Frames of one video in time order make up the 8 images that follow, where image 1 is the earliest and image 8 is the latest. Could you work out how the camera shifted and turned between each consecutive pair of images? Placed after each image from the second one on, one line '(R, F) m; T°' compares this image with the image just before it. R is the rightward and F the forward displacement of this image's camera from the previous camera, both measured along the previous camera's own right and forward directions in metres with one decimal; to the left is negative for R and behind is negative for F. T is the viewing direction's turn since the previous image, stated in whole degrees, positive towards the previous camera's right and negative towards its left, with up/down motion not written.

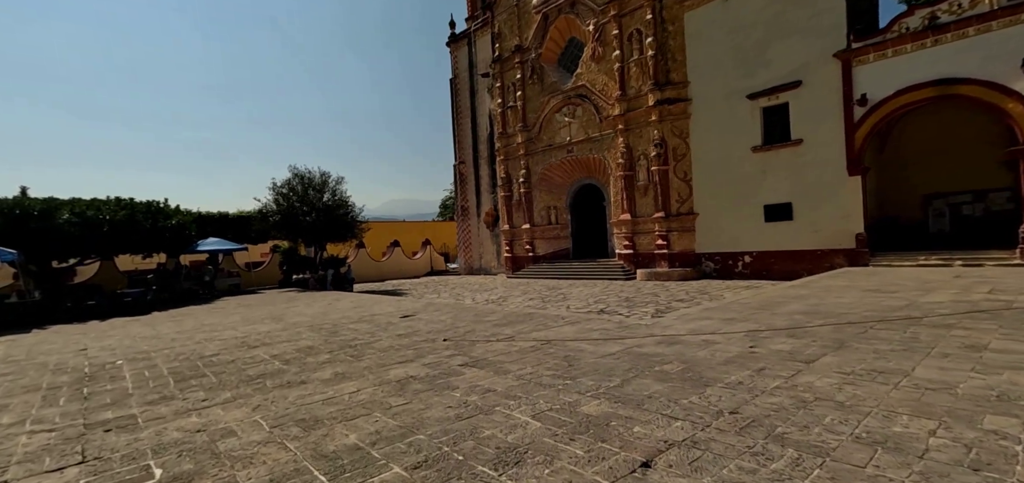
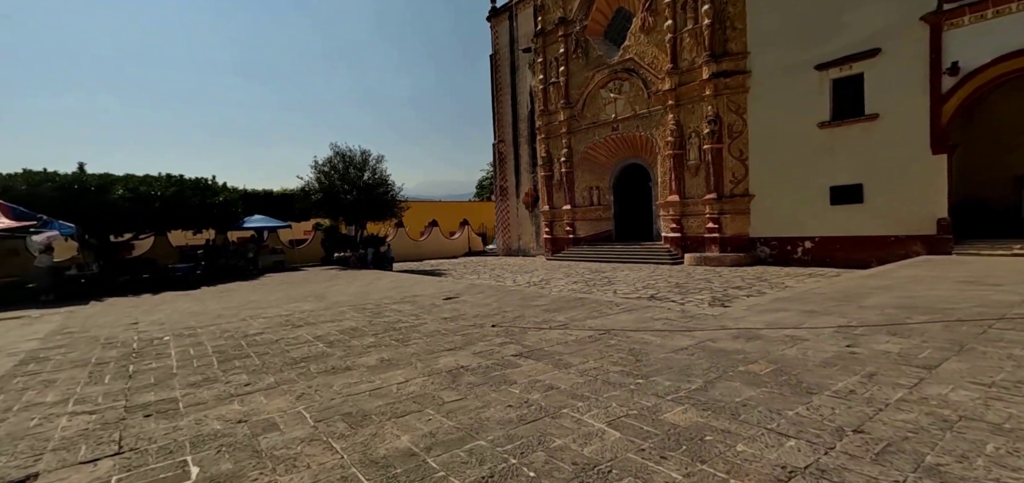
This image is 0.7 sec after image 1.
(-0.2, +0.4) m; -4°
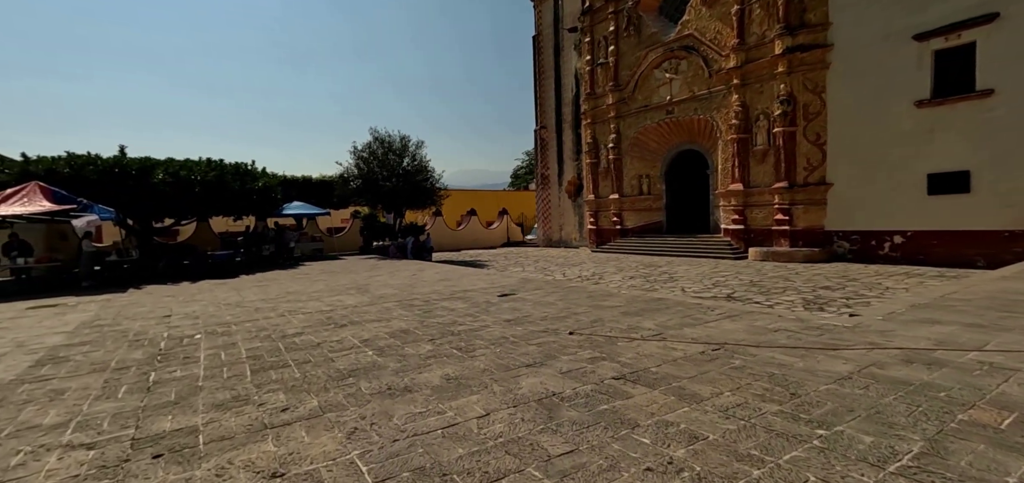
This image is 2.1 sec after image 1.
(-0.5, +0.9) m; -4°
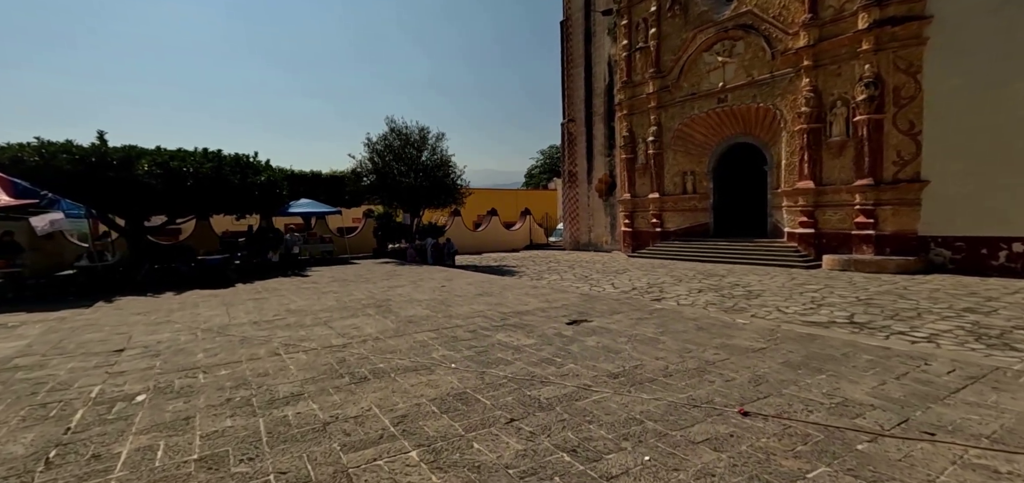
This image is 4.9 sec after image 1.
(-0.7, +1.8) m; -1°
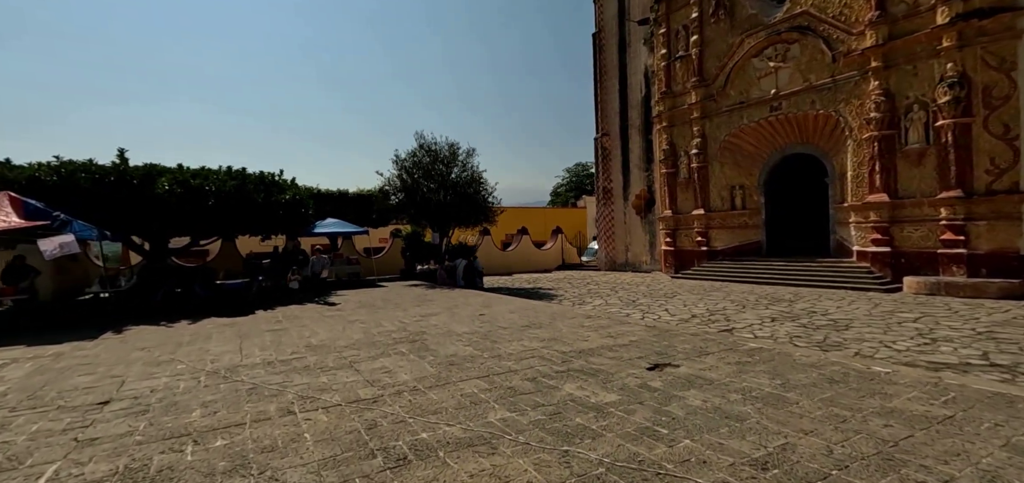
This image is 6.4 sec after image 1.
(-0.4, +1.0) m; -3°
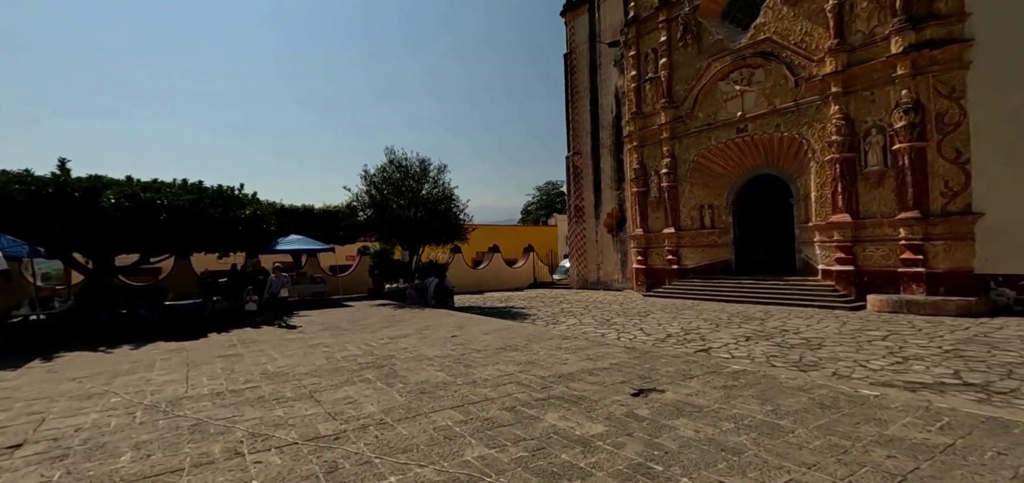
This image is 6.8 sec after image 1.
(-0.1, +0.3) m; +4°
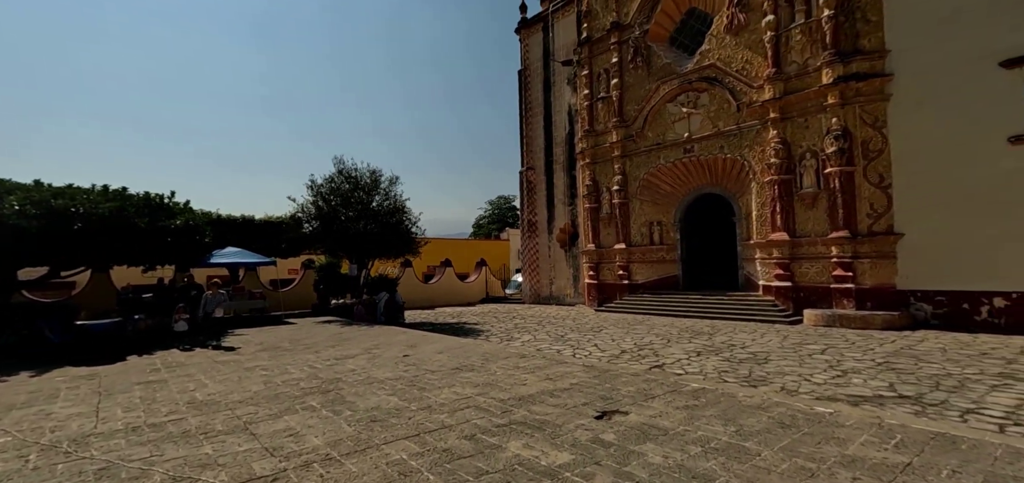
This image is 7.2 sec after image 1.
(-0.1, +0.2) m; +6°
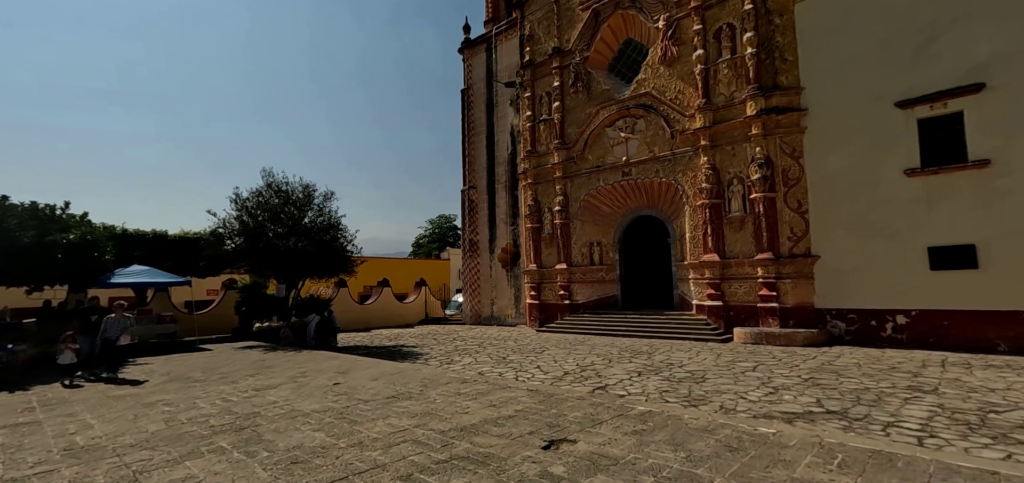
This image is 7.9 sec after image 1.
(0.0, +0.2) m; +7°
